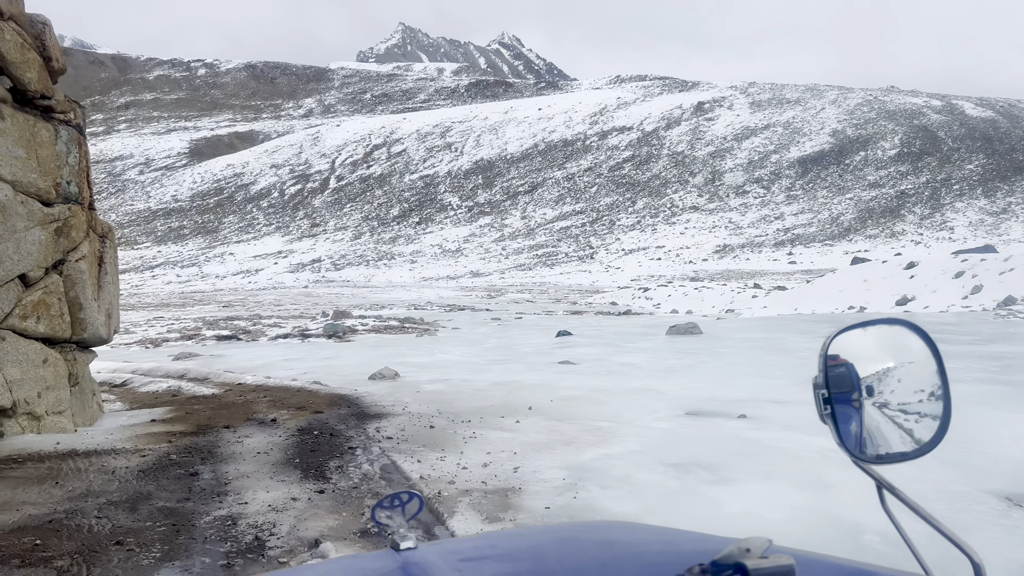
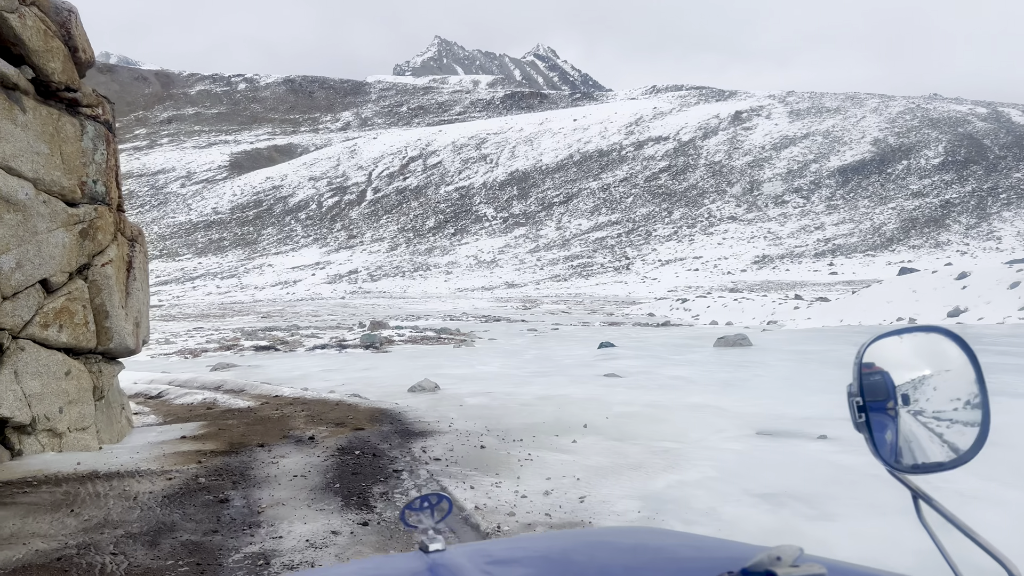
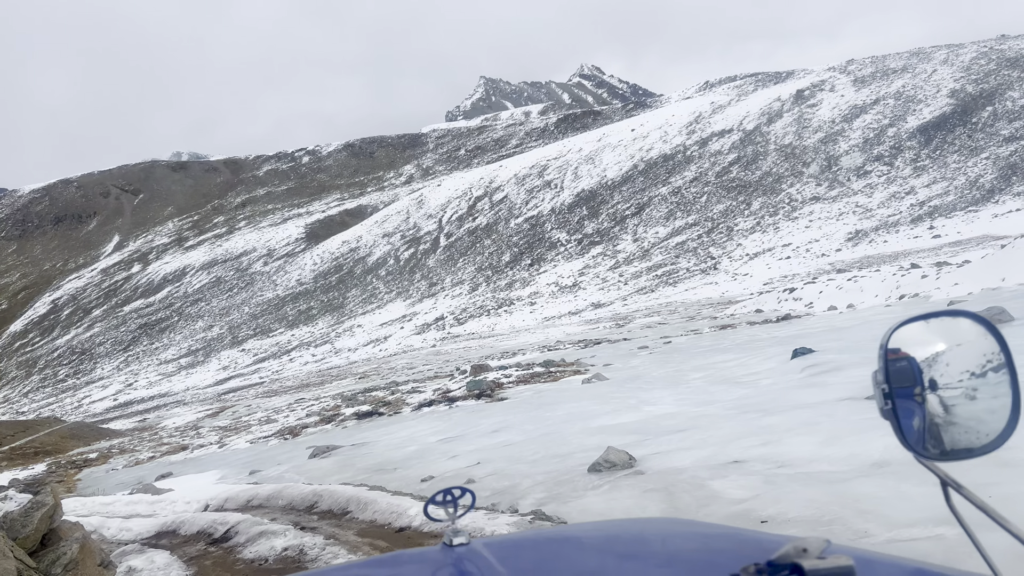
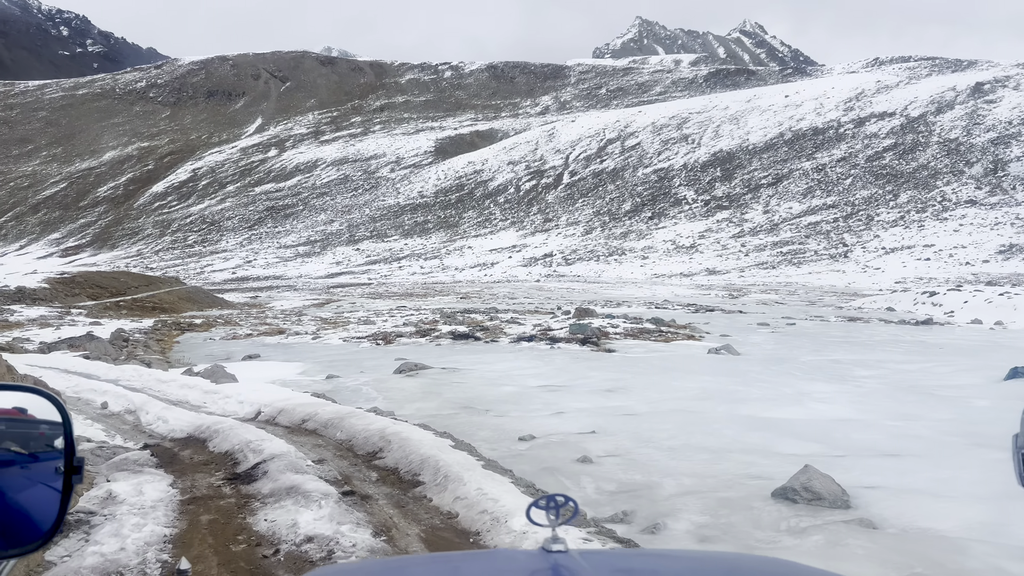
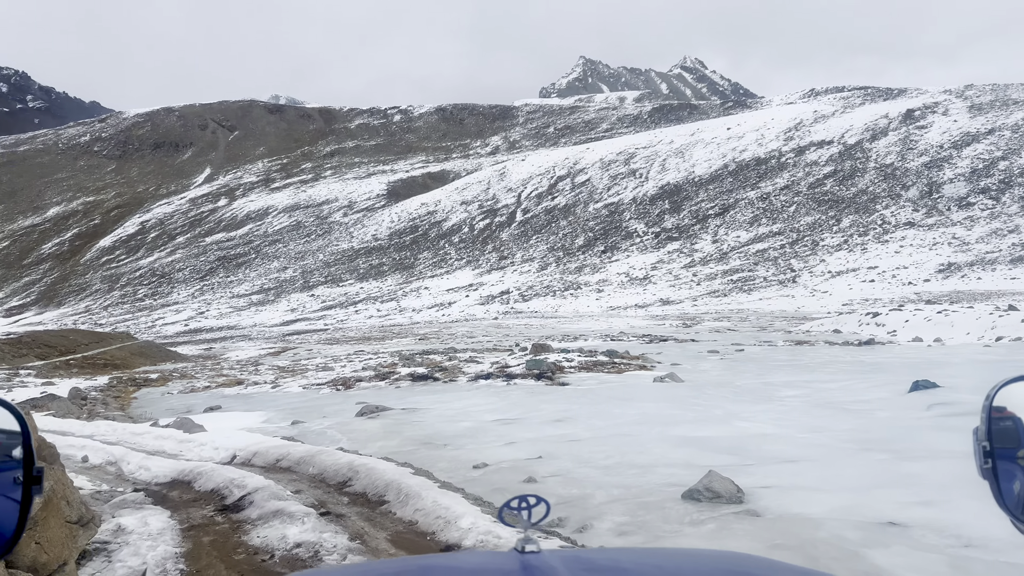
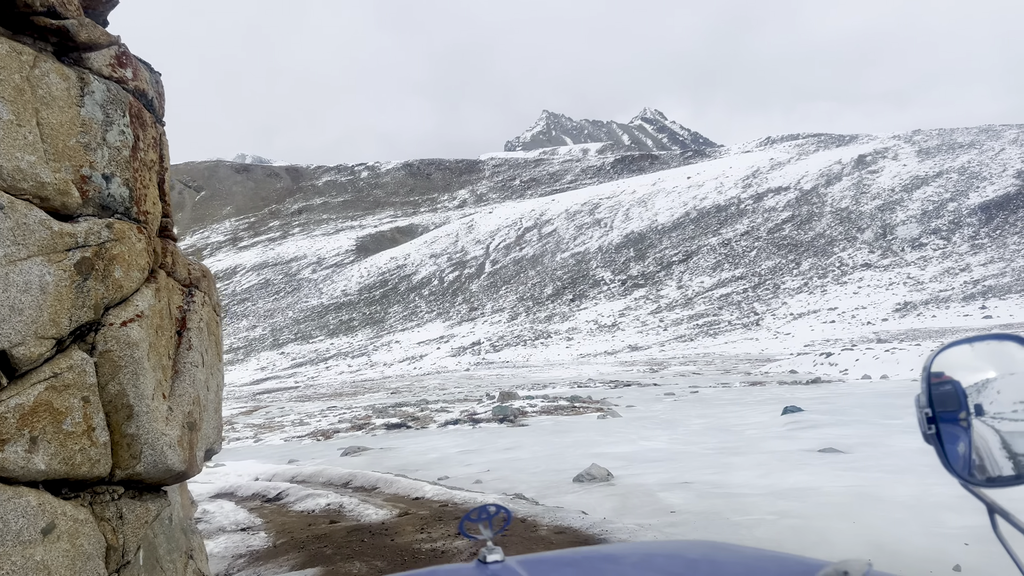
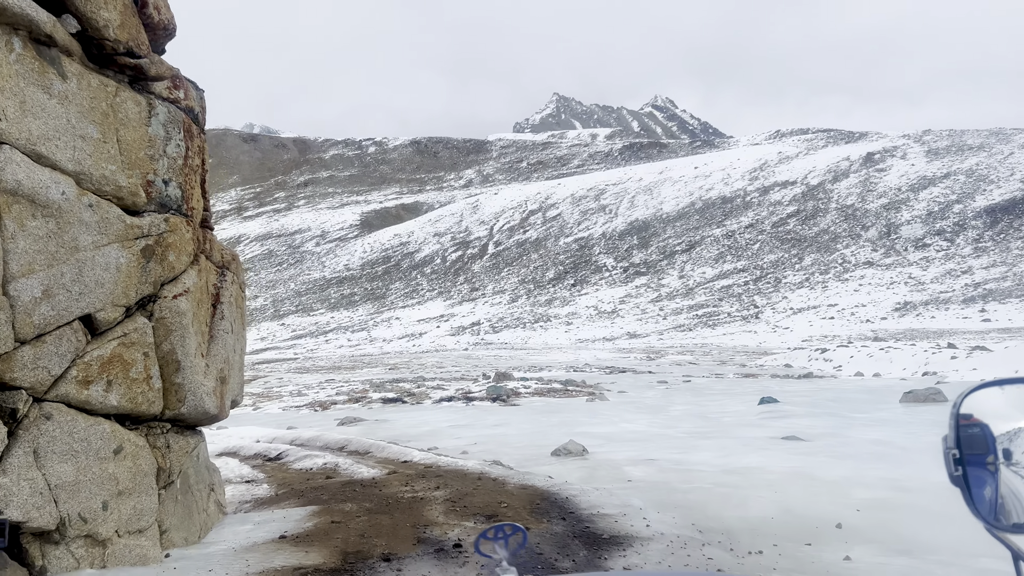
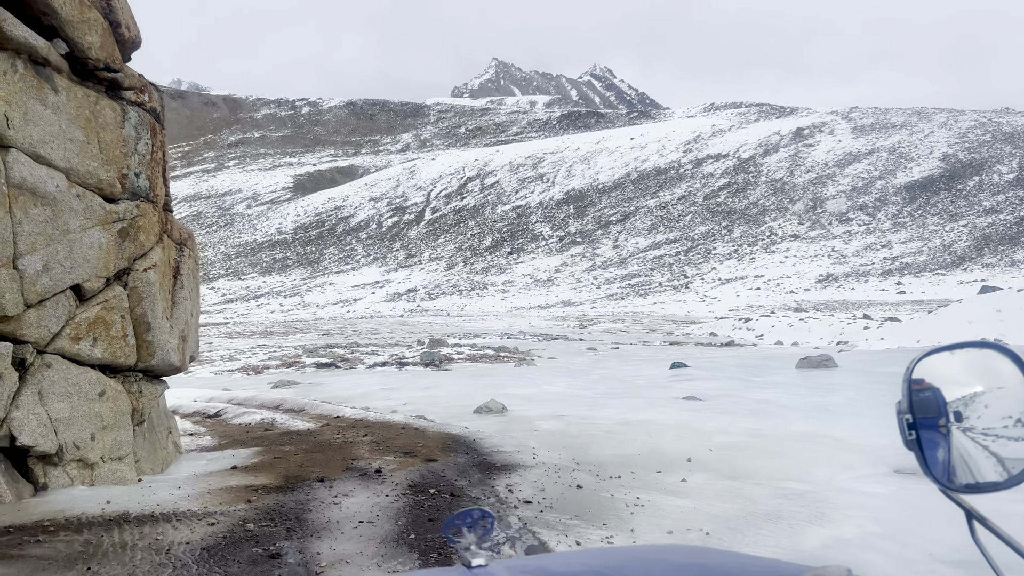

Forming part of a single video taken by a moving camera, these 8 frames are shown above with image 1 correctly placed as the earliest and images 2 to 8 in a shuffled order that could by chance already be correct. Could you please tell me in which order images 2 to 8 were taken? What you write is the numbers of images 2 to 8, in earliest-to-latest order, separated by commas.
2, 8, 7, 6, 3, 5, 4
